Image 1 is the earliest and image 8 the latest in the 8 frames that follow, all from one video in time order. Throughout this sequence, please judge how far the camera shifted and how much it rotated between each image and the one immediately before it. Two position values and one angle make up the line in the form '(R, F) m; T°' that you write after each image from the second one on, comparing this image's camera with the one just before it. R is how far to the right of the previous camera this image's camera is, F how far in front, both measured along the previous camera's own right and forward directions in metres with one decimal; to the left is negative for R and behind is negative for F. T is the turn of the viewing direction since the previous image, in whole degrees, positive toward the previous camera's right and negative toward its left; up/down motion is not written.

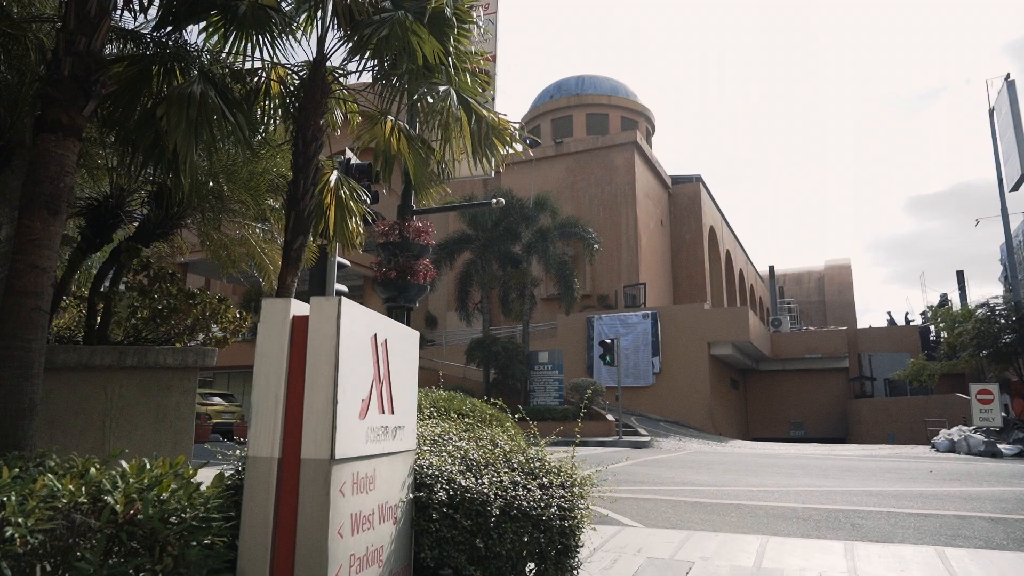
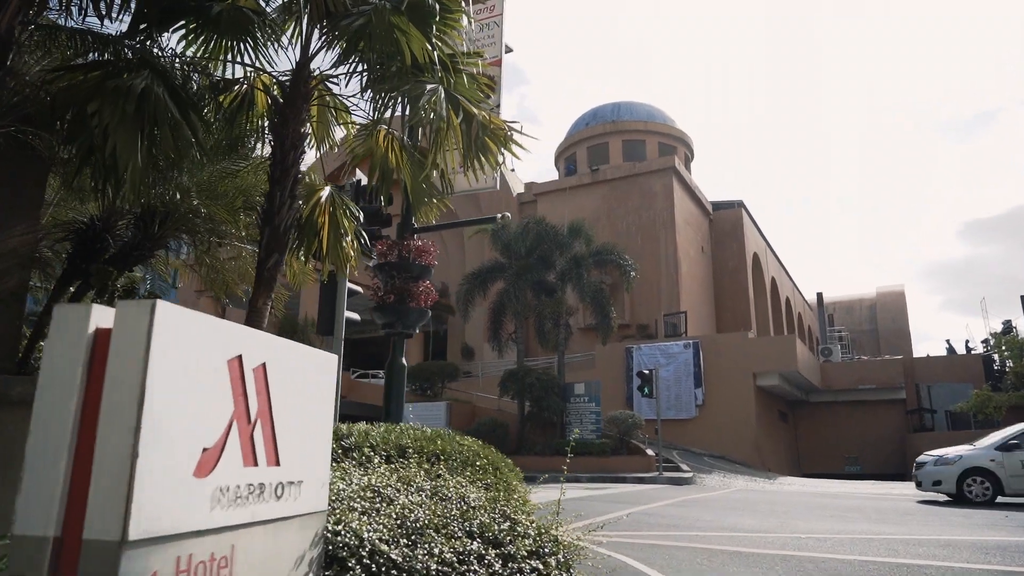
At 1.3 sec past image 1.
(+0.4, +0.9) m; -3°
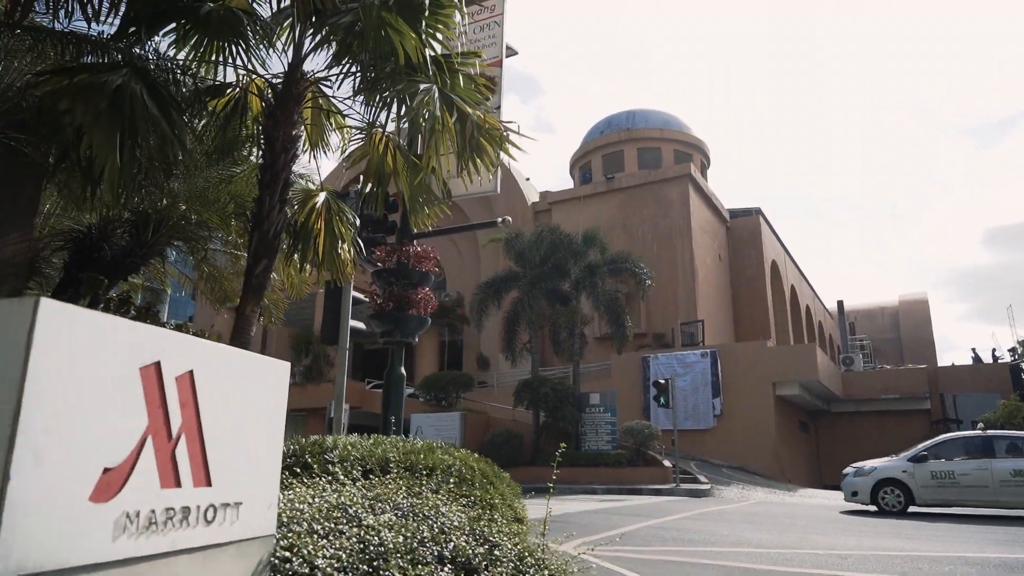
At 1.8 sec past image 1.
(+0.2, +0.3) m; -1°
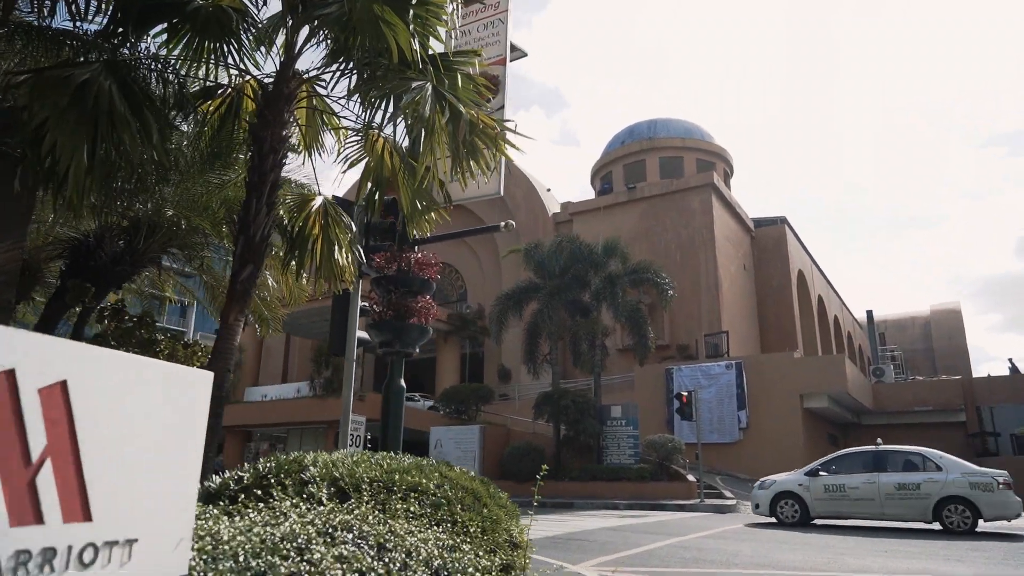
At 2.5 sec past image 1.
(+0.2, +0.4) m; -2°
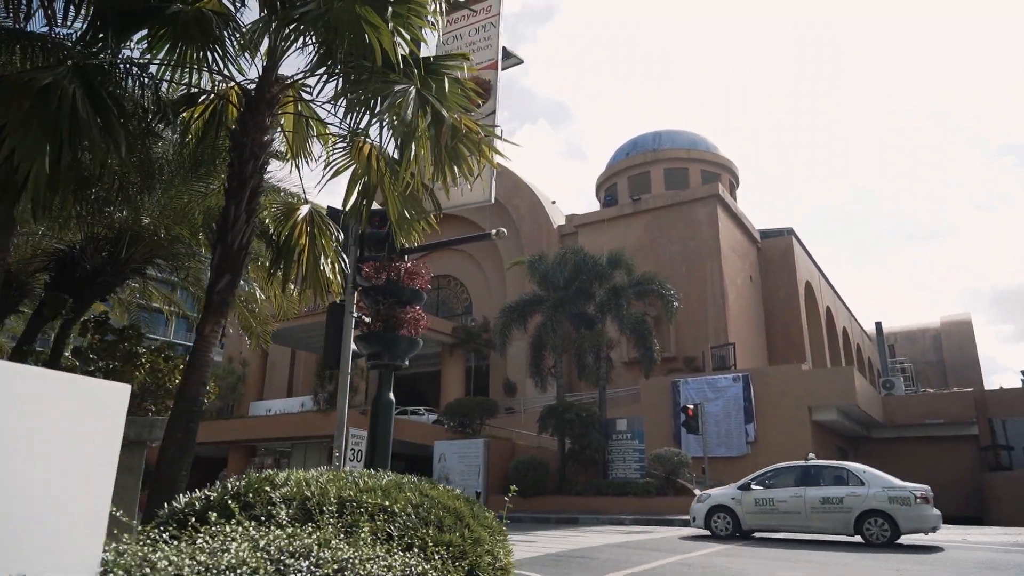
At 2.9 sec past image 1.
(+0.2, +0.2) m; -1°
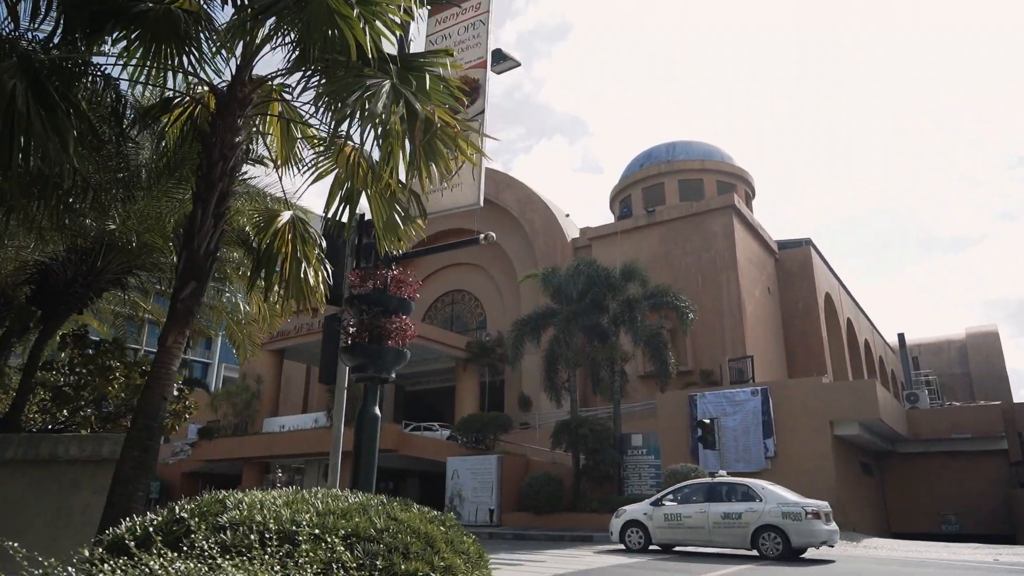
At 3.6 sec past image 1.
(+0.3, +0.4) m; -1°
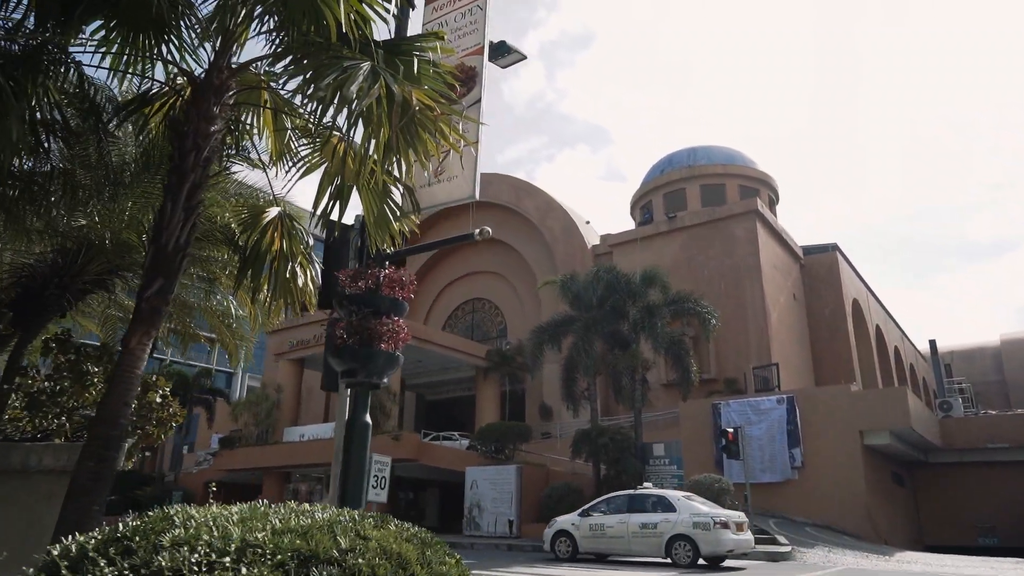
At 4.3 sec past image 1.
(+0.2, +0.5) m; -2°
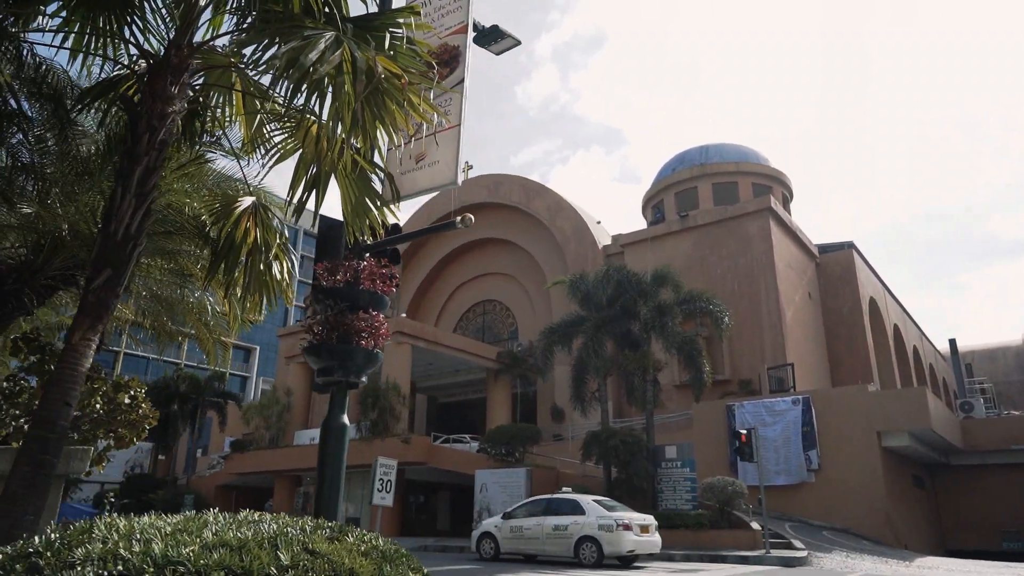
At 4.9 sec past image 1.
(+0.3, +0.4) m; -1°
